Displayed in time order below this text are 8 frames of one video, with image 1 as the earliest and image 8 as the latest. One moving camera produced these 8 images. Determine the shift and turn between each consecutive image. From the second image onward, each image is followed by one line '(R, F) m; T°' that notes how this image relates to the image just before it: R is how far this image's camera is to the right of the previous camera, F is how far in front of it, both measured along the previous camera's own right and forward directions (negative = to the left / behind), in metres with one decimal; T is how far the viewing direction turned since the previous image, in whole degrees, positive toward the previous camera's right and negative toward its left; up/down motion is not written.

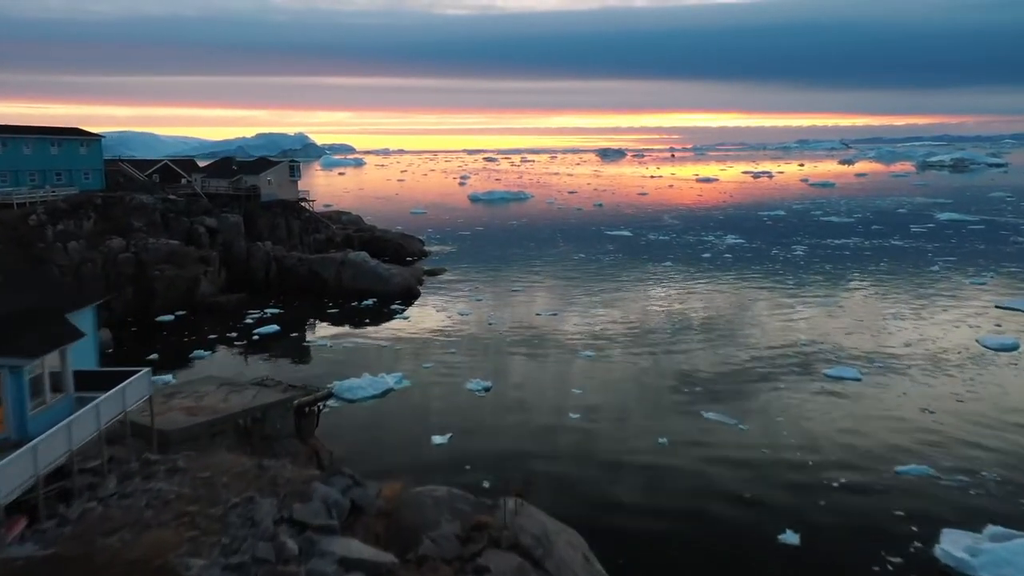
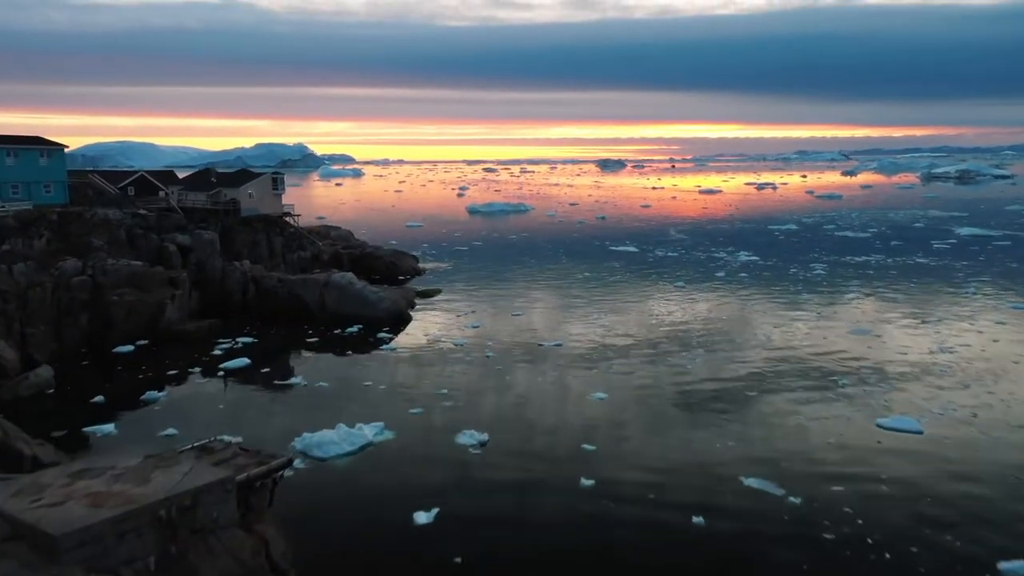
(0.0, +2.7) m; 0°
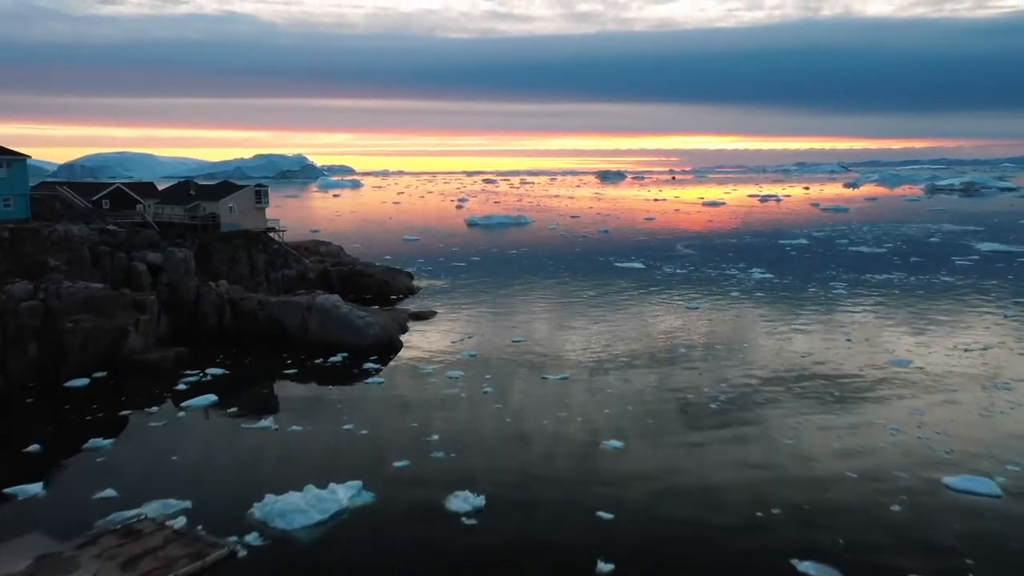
(0.0, +2.4) m; 0°
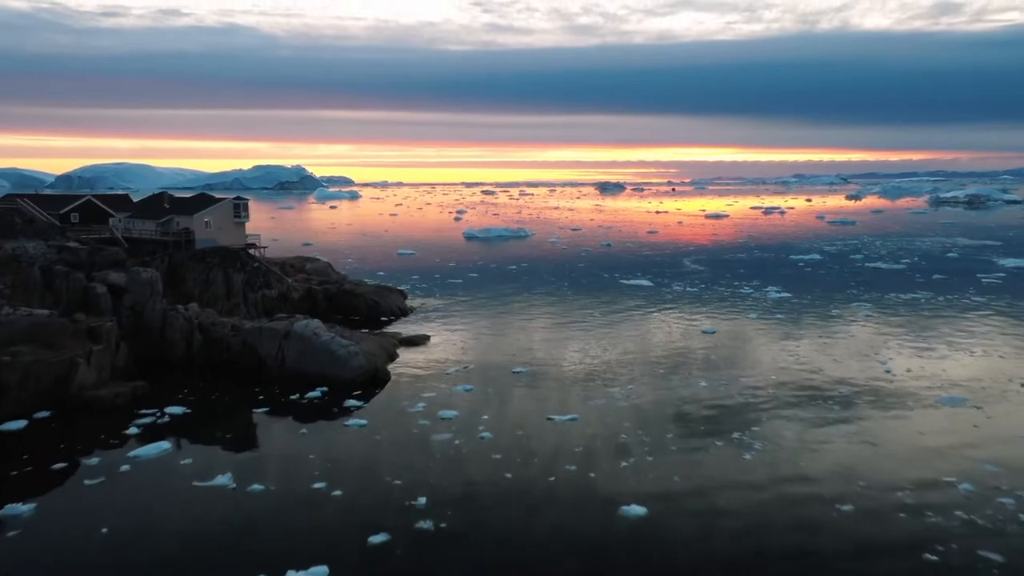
(-0.1, +2.6) m; 0°
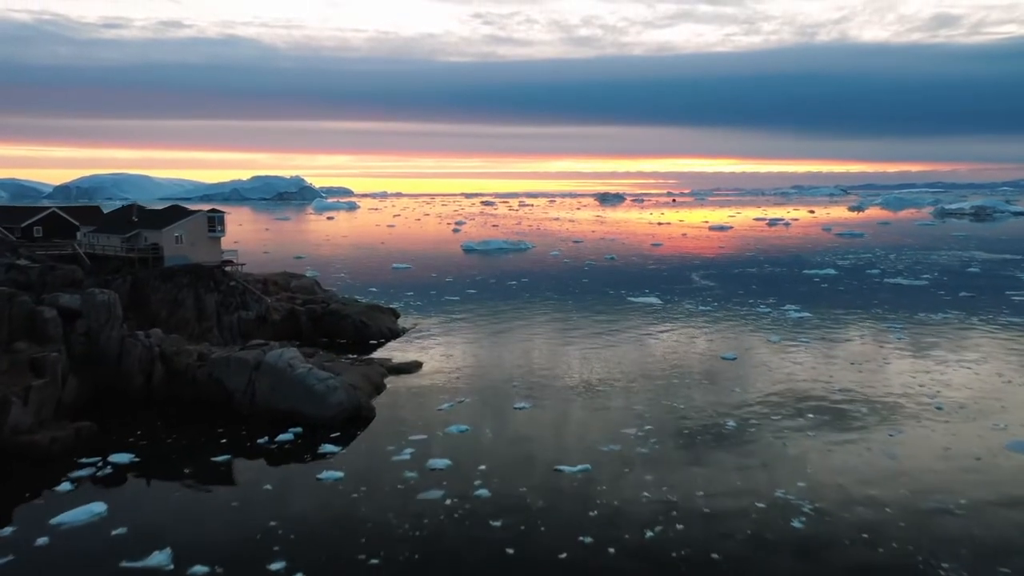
(0.0, +2.6) m; 0°
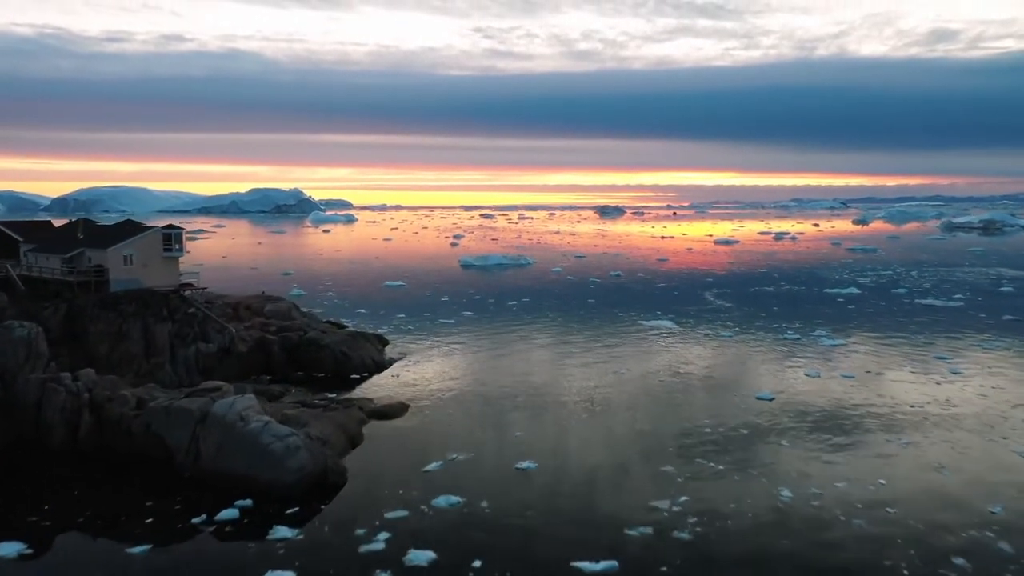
(-0.1, +3.6) m; 0°
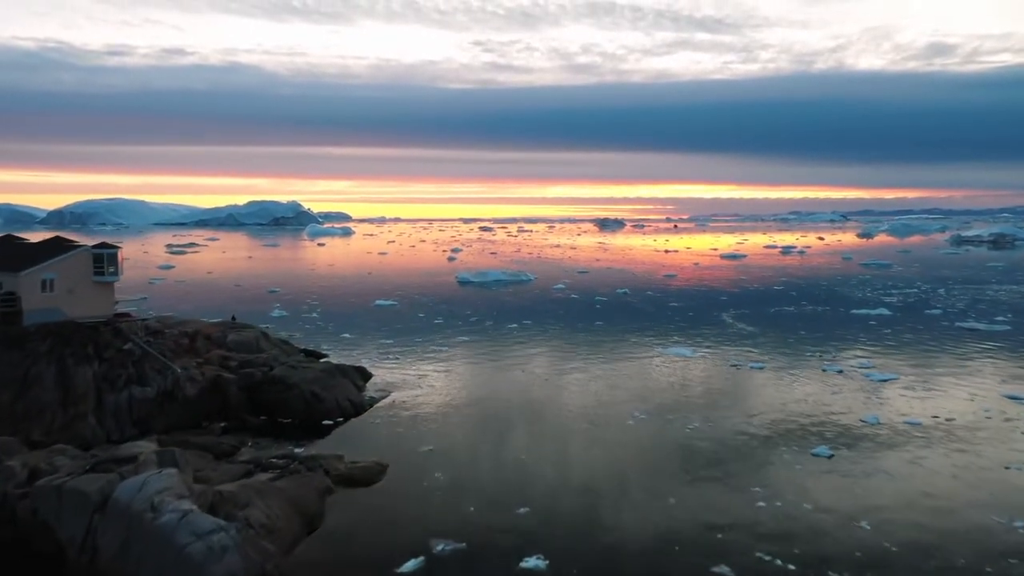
(-0.1, +4.0) m; 0°
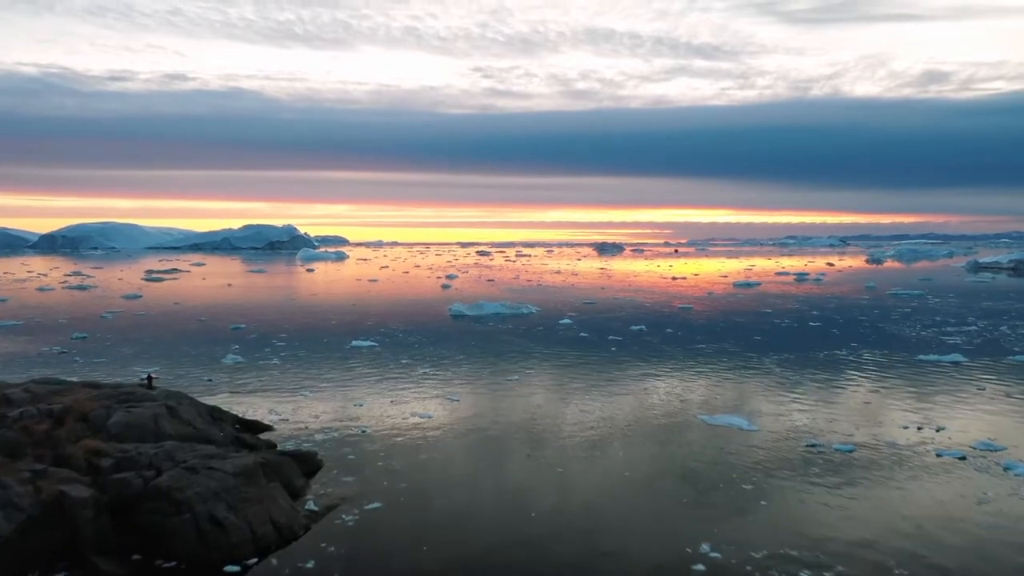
(-0.2, +7.7) m; 0°
